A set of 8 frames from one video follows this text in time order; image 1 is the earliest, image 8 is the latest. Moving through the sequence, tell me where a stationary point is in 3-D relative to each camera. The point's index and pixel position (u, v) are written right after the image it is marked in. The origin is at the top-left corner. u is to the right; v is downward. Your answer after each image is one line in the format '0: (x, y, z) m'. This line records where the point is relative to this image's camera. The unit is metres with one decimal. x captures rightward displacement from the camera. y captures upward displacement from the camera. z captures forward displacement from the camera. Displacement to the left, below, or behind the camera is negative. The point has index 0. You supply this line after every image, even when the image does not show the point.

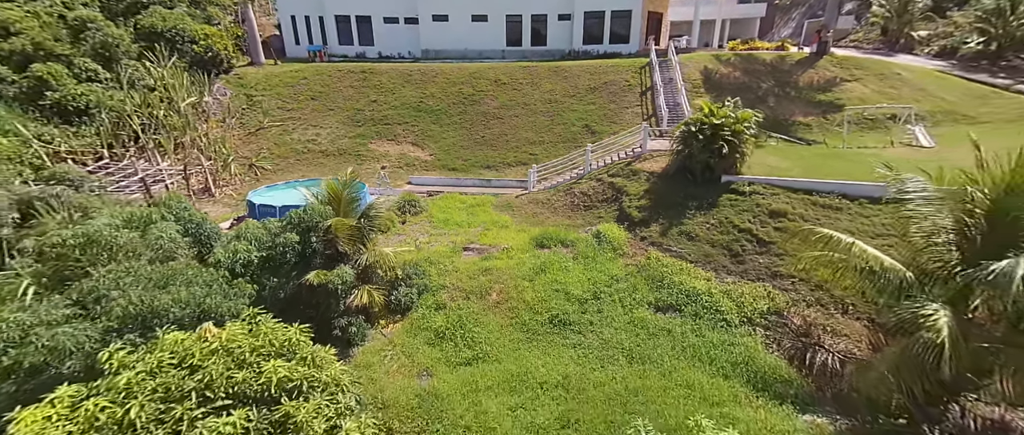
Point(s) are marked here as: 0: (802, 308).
0: (+4.2, -1.3, +6.4) m
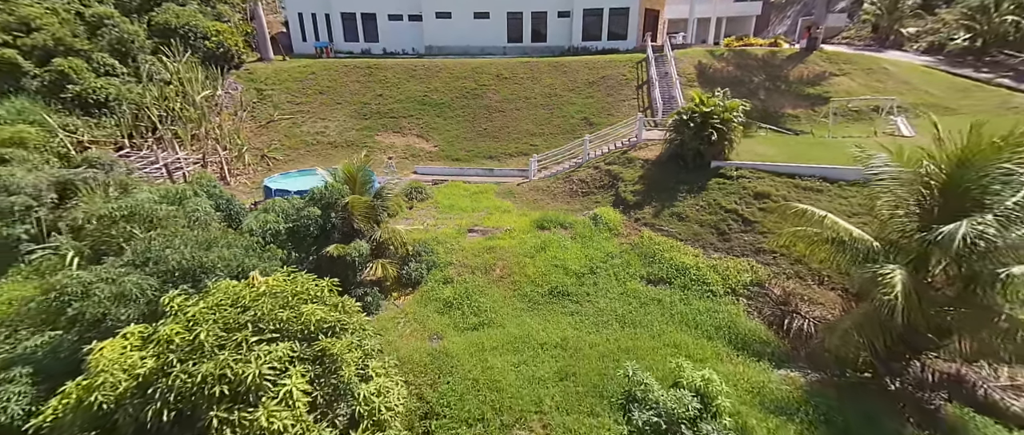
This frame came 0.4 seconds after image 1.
0: (+4.2, -1.0, +7.0) m
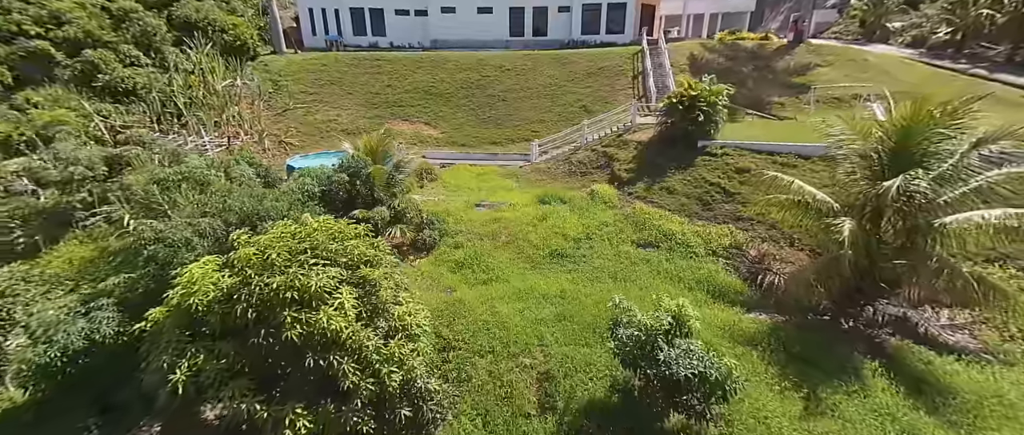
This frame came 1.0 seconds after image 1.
0: (+4.3, -0.4, +7.8) m
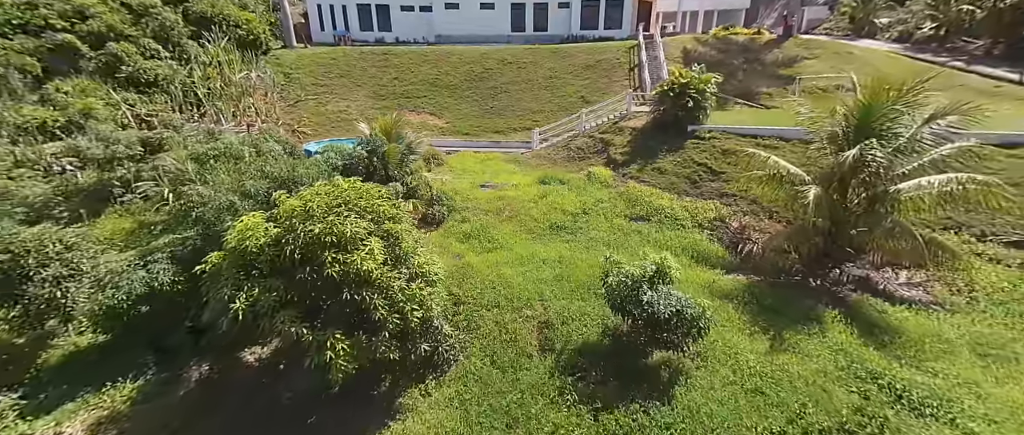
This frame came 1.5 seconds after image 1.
0: (+4.4, 0.0, +8.6) m
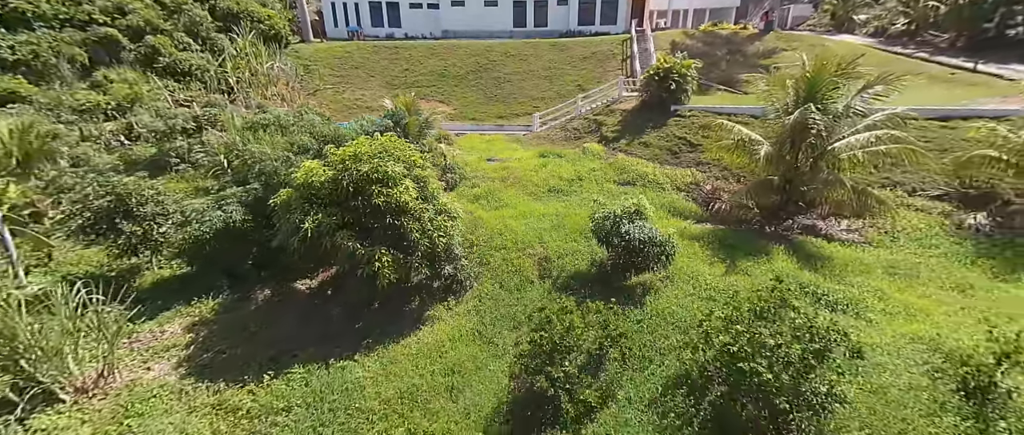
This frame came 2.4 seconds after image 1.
0: (+4.5, +0.9, +10.0) m
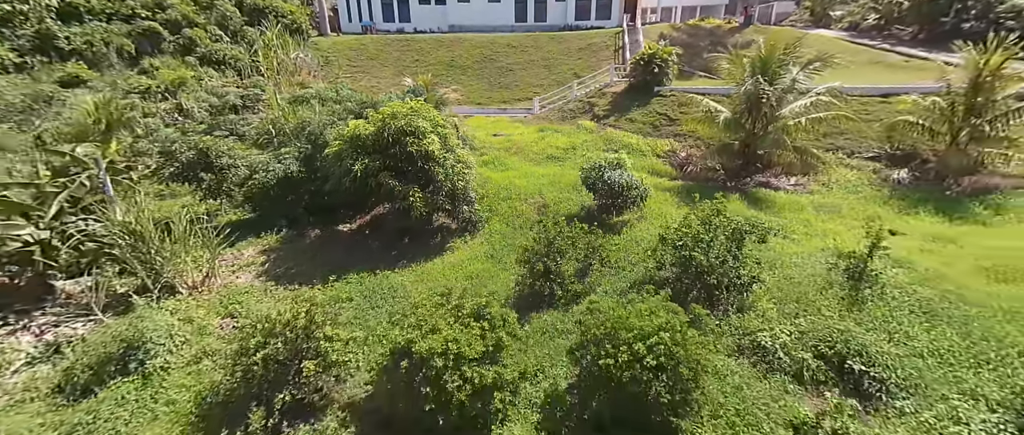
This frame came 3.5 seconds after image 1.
0: (+4.6, +1.8, +11.7) m
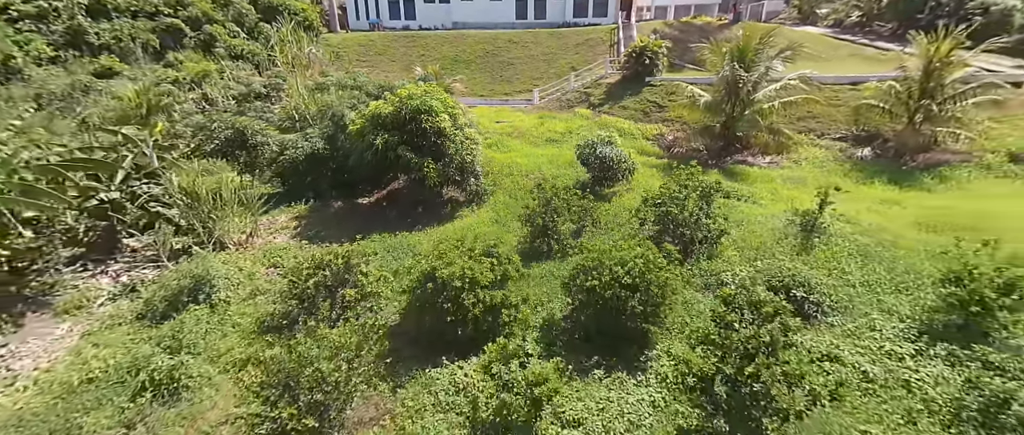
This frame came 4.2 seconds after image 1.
0: (+4.6, +2.5, +12.8) m
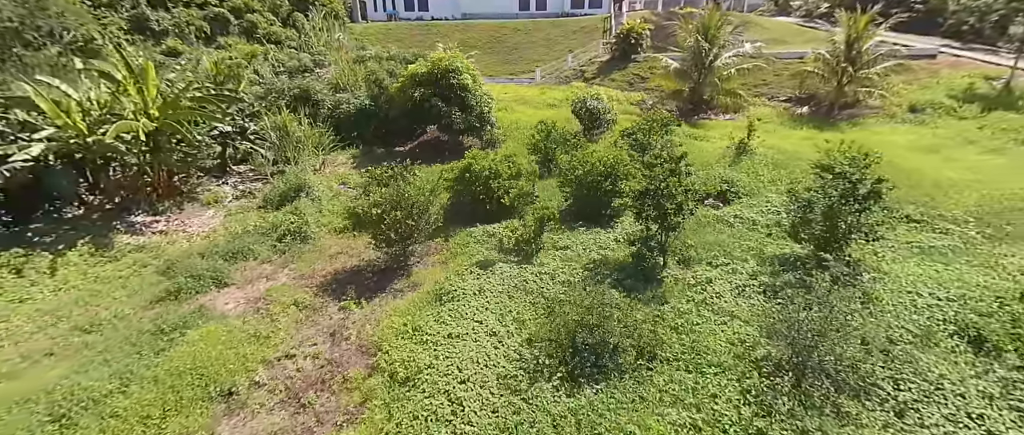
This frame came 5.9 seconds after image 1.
0: (+4.8, +4.1, +15.4) m
